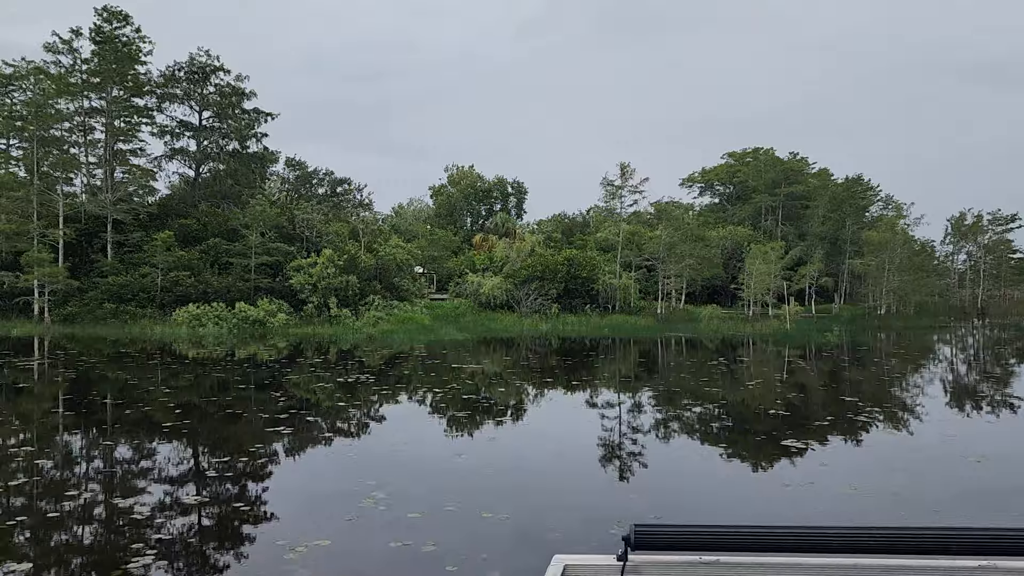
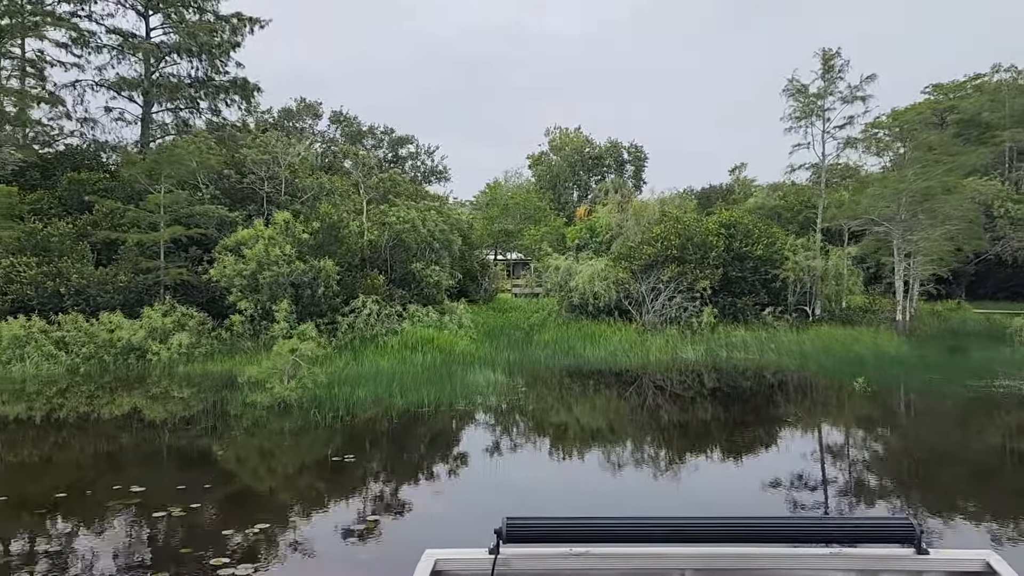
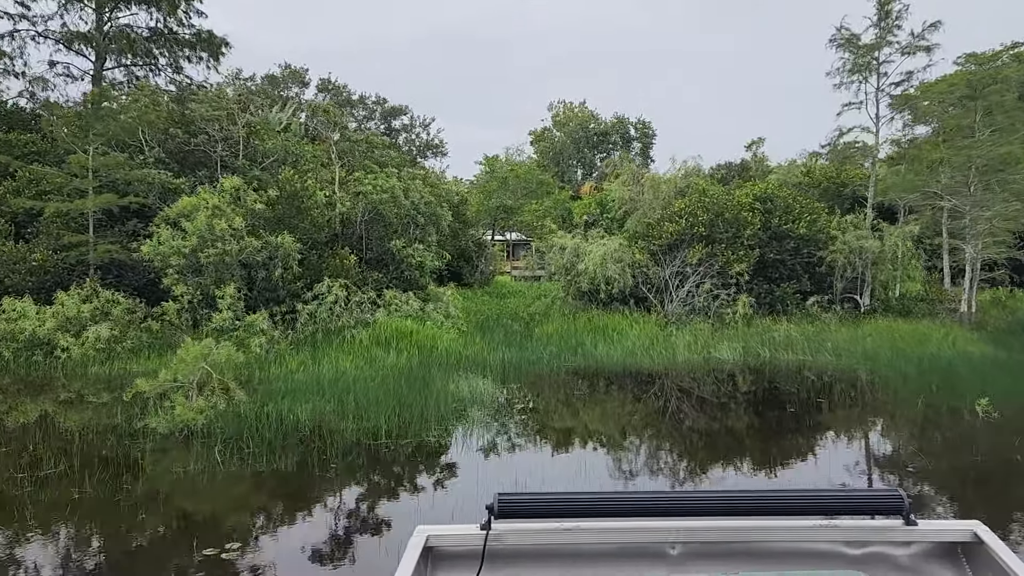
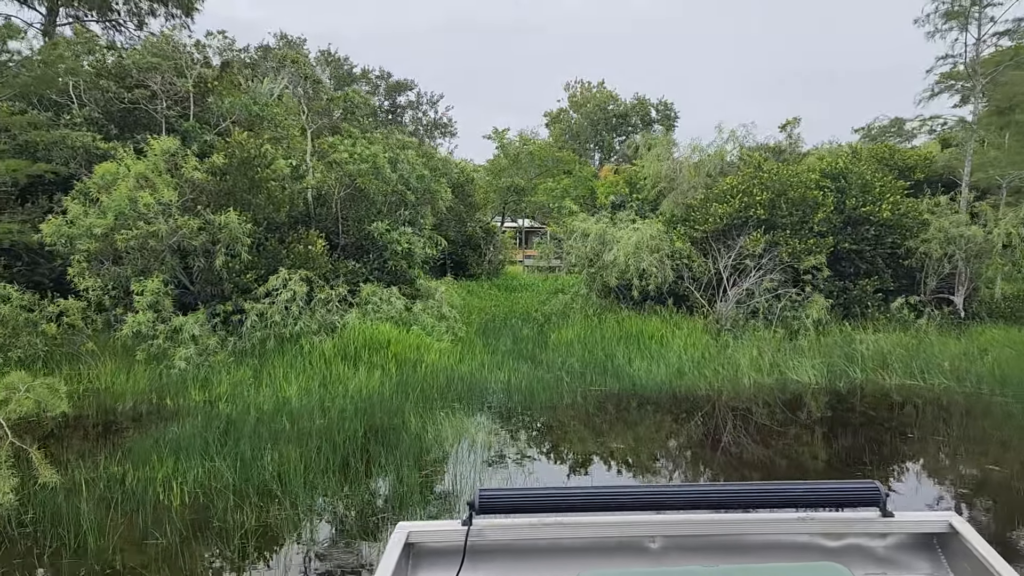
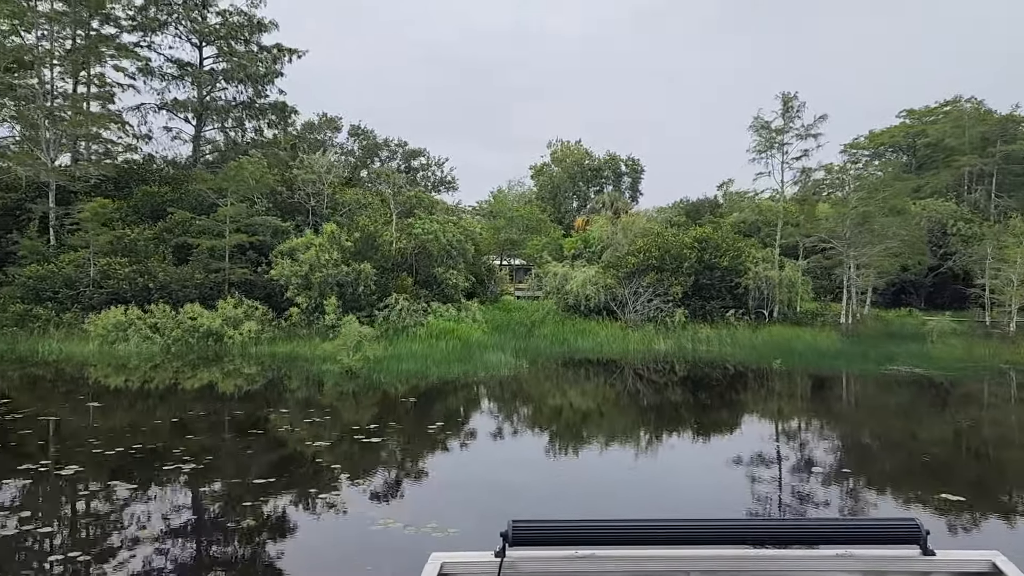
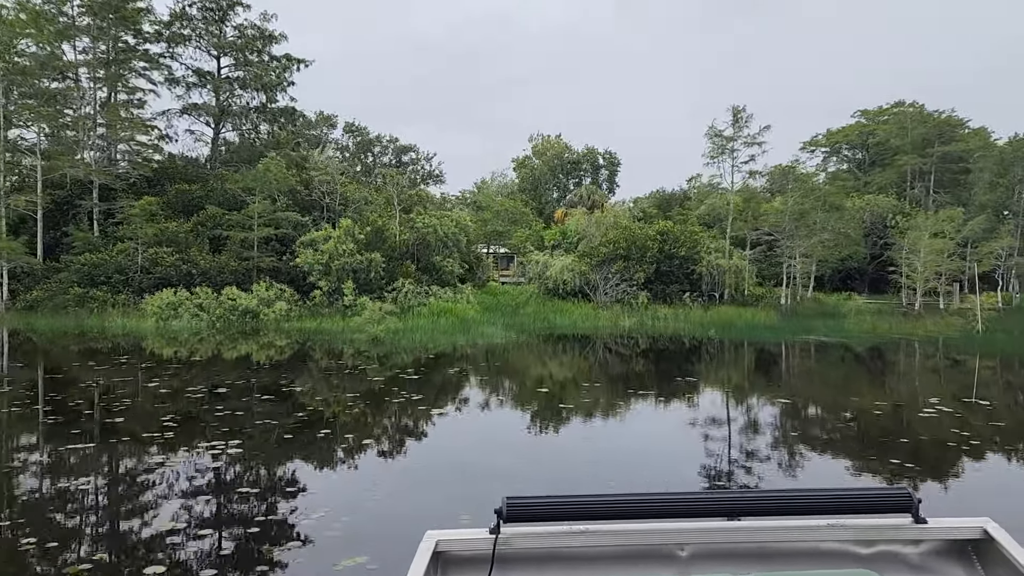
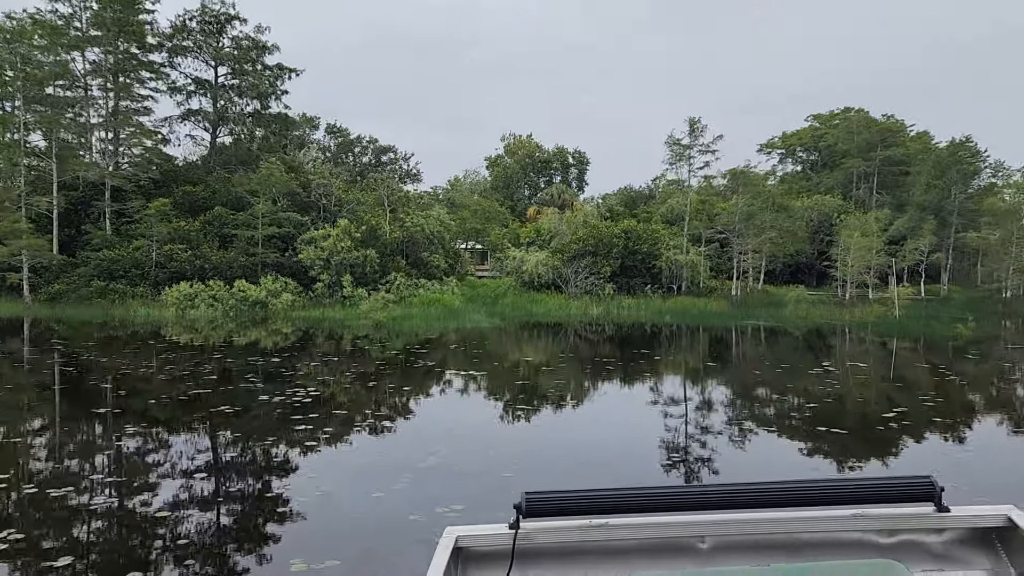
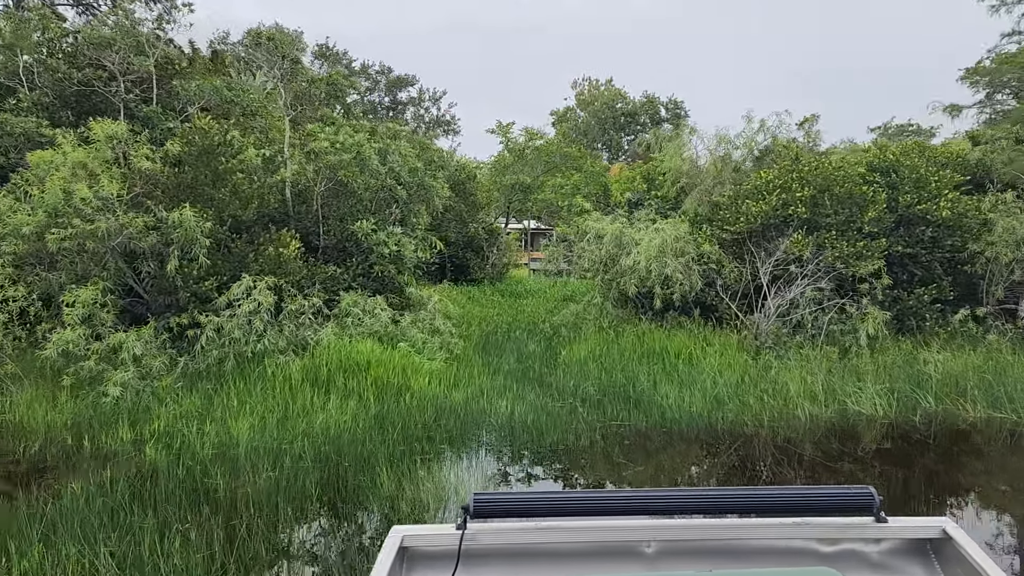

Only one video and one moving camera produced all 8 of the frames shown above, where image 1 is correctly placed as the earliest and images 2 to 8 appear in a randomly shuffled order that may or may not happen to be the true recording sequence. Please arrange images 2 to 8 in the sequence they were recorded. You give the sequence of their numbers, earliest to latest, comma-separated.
7, 6, 5, 2, 3, 4, 8
